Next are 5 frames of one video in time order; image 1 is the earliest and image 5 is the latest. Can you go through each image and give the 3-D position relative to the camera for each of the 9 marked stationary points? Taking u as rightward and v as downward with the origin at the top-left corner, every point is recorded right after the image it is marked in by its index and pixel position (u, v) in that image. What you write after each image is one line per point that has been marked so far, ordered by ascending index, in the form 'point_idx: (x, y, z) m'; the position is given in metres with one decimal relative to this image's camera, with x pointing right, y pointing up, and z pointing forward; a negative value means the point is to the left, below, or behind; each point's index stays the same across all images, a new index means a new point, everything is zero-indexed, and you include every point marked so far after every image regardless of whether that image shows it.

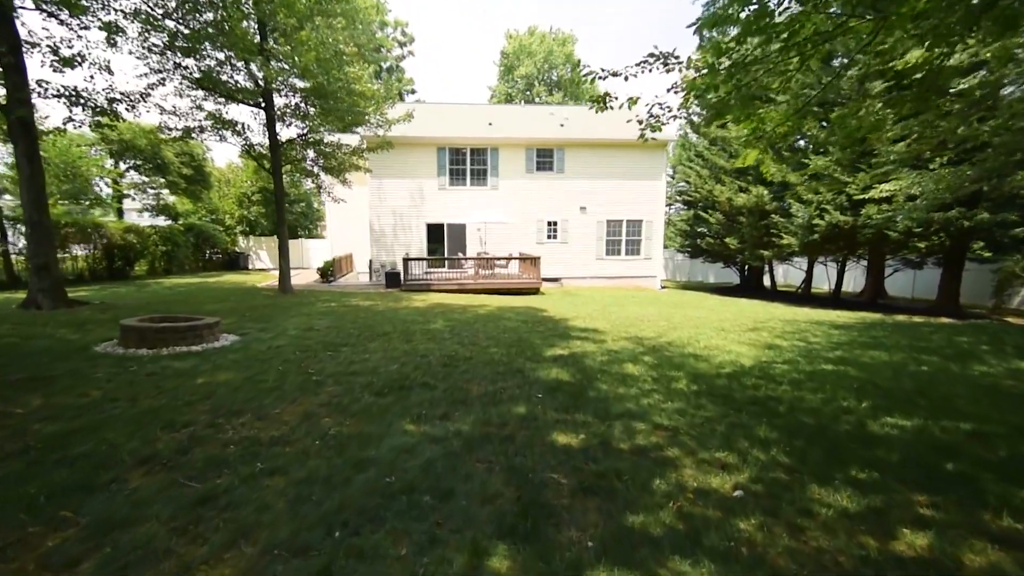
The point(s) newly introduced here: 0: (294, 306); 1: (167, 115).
0: (-4.9, -0.4, +11.4) m
1: (-8.1, +4.1, +12.1) m
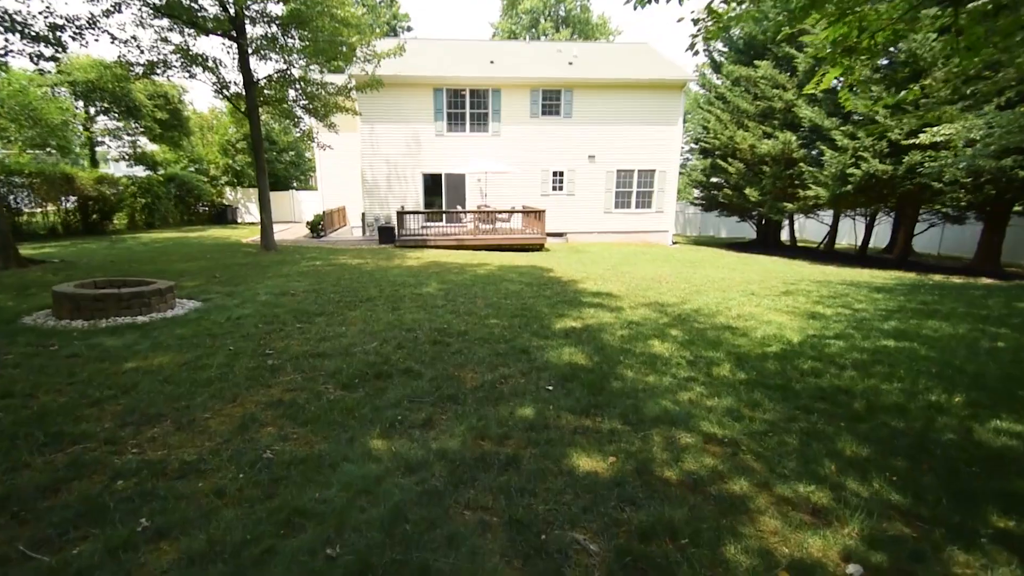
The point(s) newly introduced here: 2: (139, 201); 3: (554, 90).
0: (-4.9, +0.5, +10.4) m
1: (-8.1, +5.0, +10.6) m
2: (-13.6, +3.2, +18.6) m
3: (+1.4, +6.8, +17.5) m
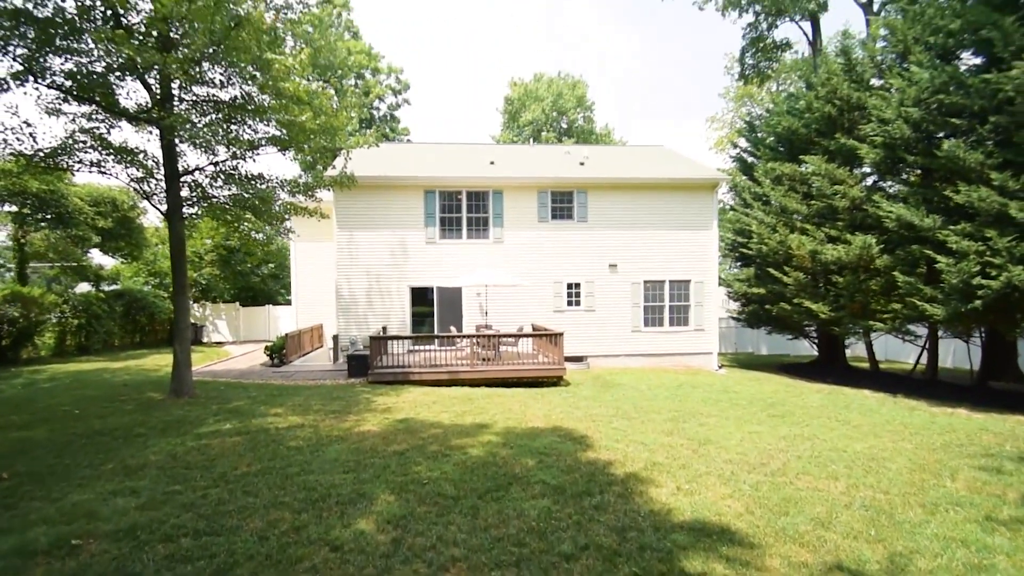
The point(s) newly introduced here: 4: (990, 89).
0: (-4.7, -1.9, +6.7) m
1: (-7.9, +2.5, +7.9) m
2: (-13.4, -1.0, +15.4) m
3: (+1.6, +2.8, +14.9) m
4: (+9.3, +3.9, +9.9) m
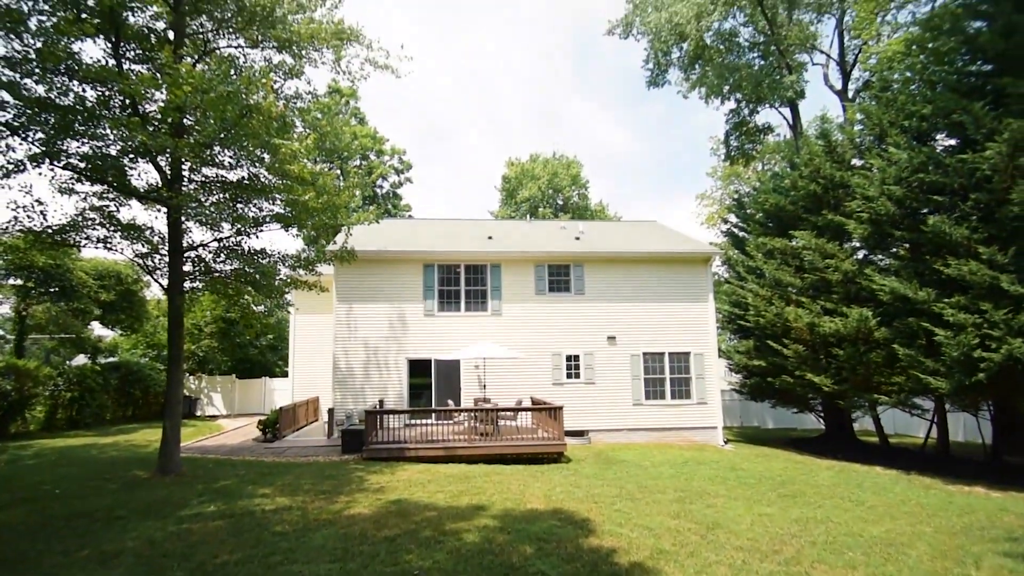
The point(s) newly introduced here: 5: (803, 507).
0: (-4.8, -2.9, +6.4) m
1: (-8.0, +1.3, +8.2) m
2: (-13.4, -3.2, +15.1) m
3: (+1.5, +0.7, +15.2) m
4: (+9.2, +2.4, +10.3) m
5: (+4.2, -3.2, +7.3) m
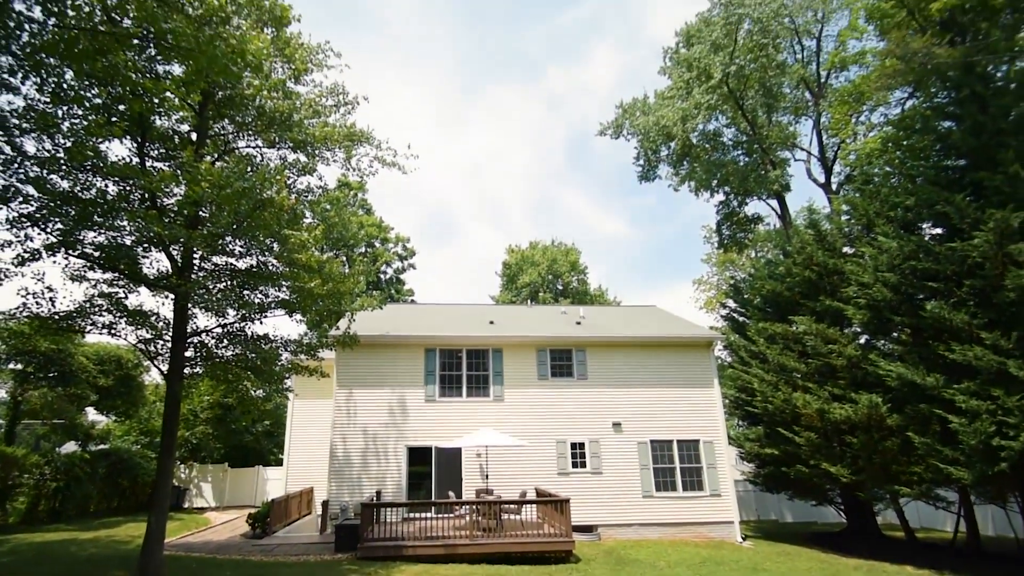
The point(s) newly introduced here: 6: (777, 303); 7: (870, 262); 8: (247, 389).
0: (-4.7, -3.9, +5.9) m
1: (-8.0, -0.1, +8.4) m
2: (-13.4, -5.6, +14.5) m
3: (+1.6, -1.8, +15.1) m
4: (+9.3, +0.7, +10.5) m
5: (+4.2, -4.3, +6.7) m
6: (+8.2, -0.4, +15.5) m
7: (+8.5, +0.7, +12.0) m
8: (-5.2, -2.0, +9.9) m
